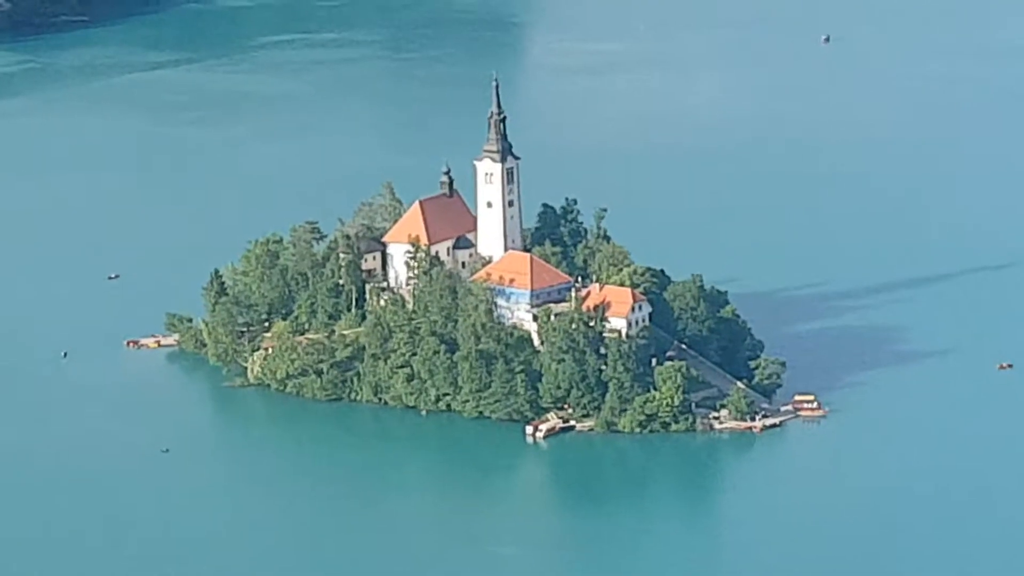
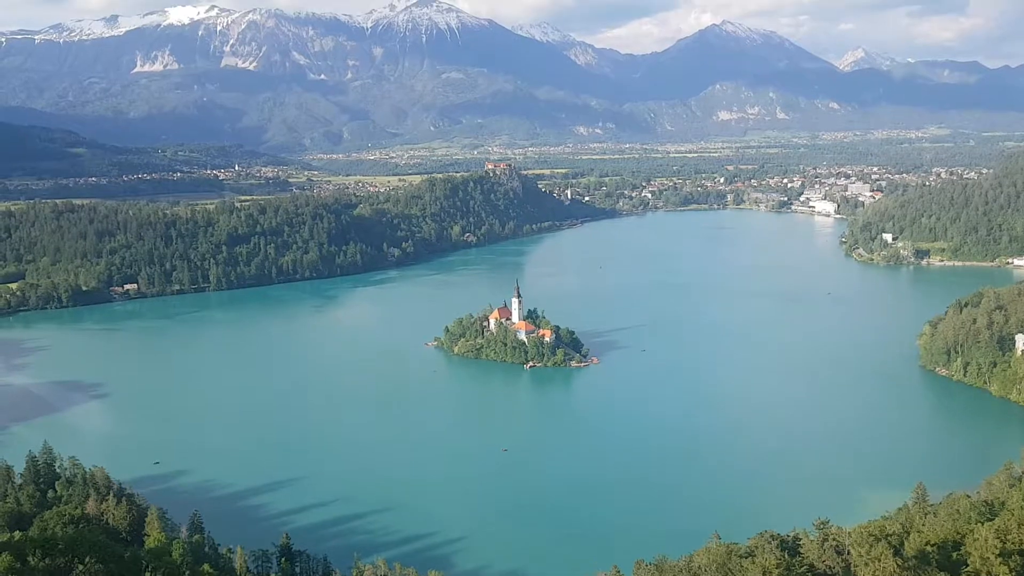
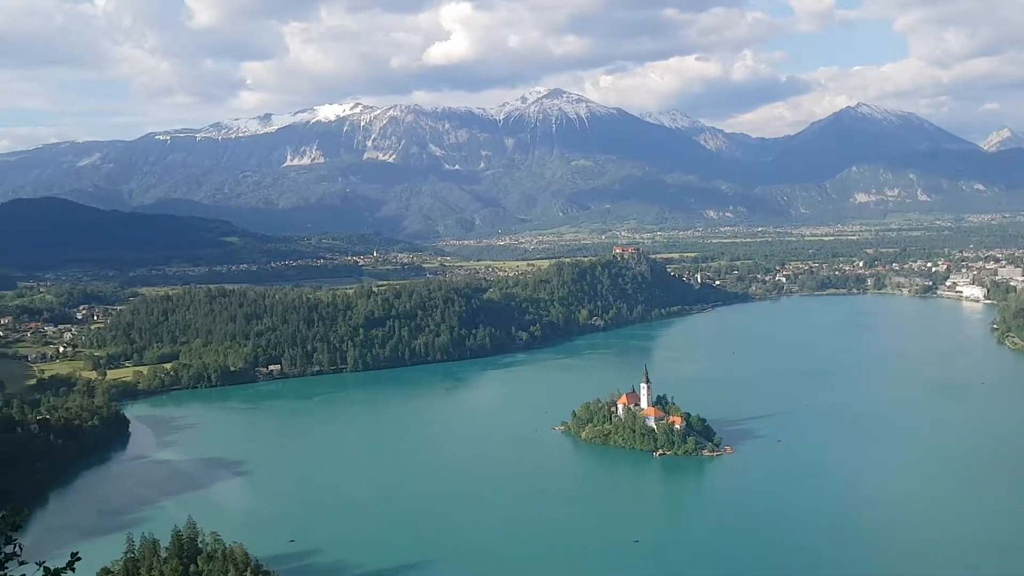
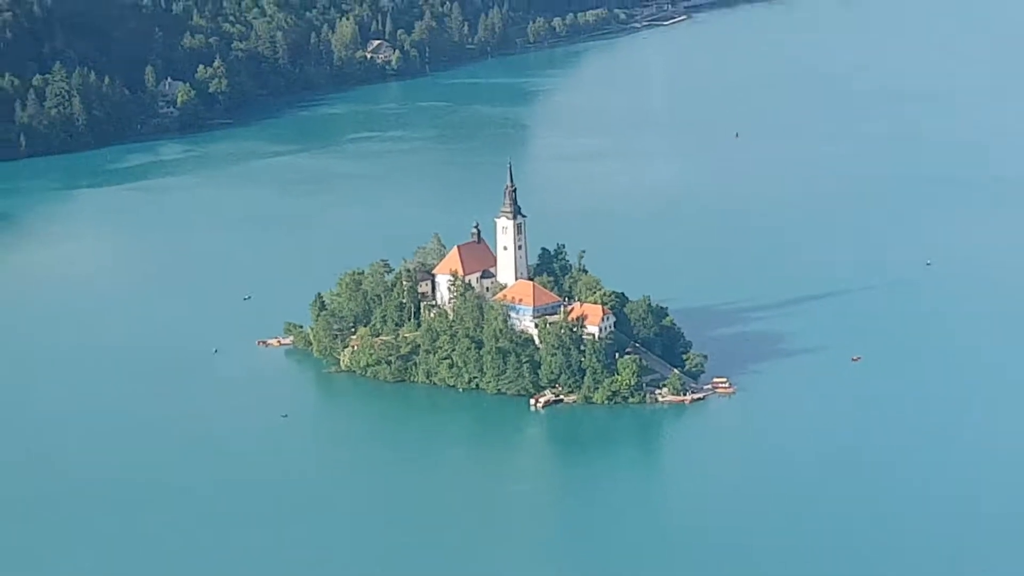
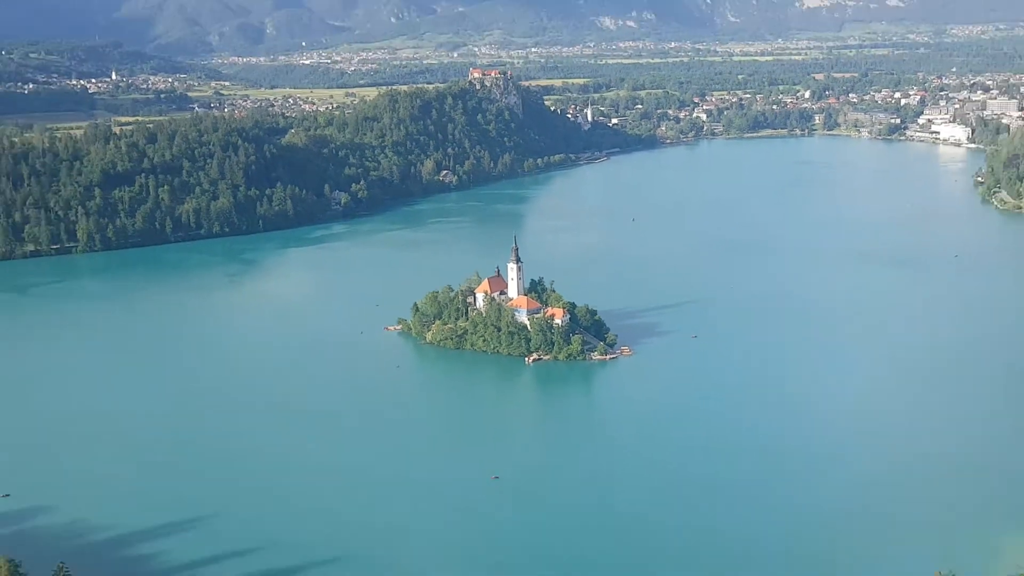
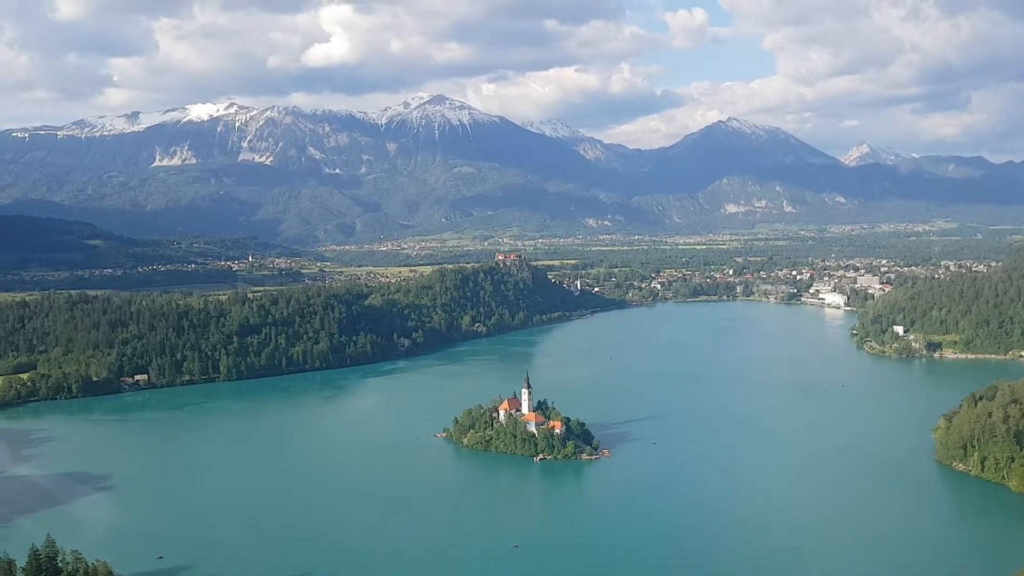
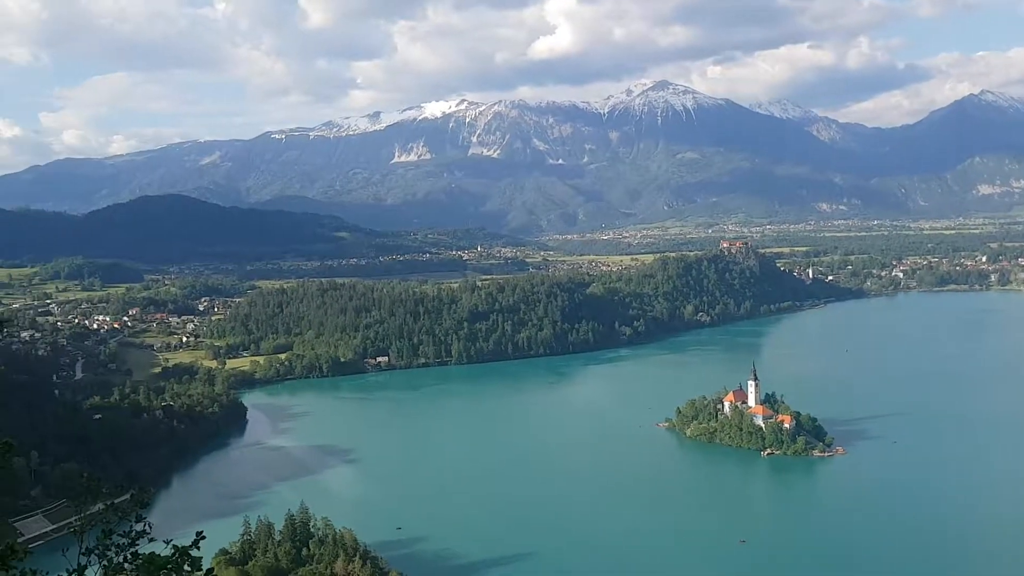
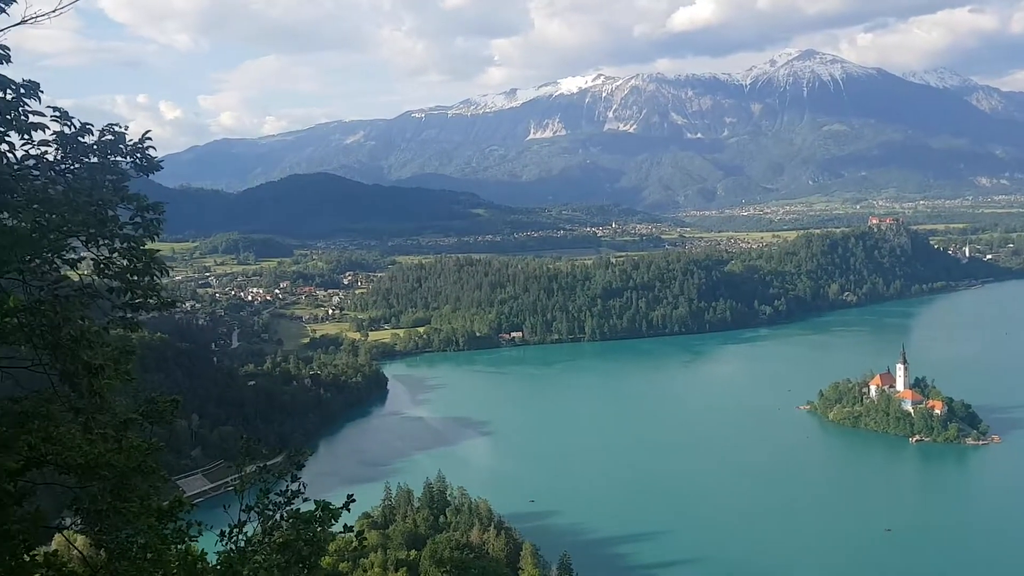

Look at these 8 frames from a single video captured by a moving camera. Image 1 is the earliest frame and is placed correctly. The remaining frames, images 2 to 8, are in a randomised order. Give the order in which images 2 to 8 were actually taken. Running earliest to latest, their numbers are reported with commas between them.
4, 5, 2, 6, 3, 7, 8
